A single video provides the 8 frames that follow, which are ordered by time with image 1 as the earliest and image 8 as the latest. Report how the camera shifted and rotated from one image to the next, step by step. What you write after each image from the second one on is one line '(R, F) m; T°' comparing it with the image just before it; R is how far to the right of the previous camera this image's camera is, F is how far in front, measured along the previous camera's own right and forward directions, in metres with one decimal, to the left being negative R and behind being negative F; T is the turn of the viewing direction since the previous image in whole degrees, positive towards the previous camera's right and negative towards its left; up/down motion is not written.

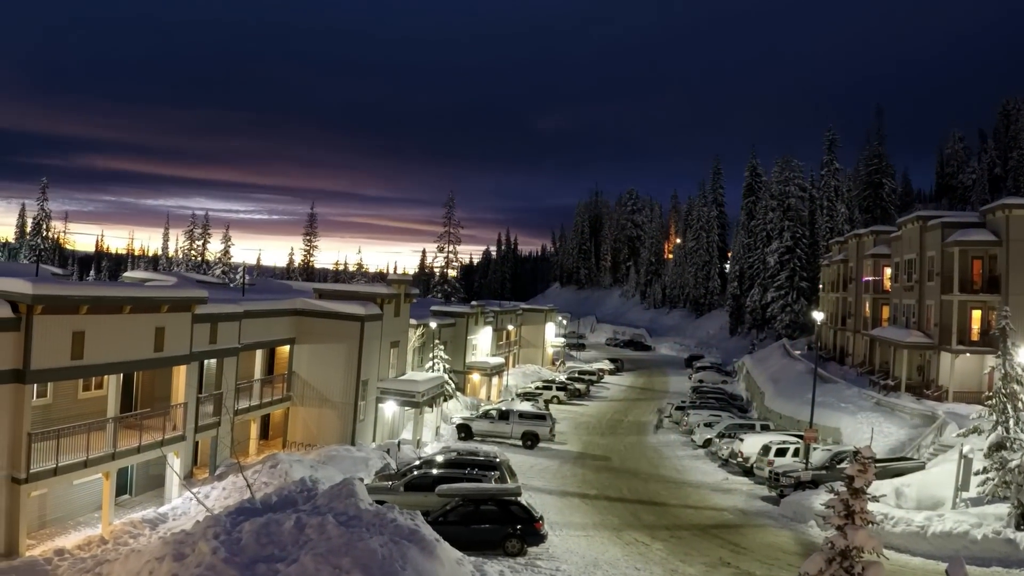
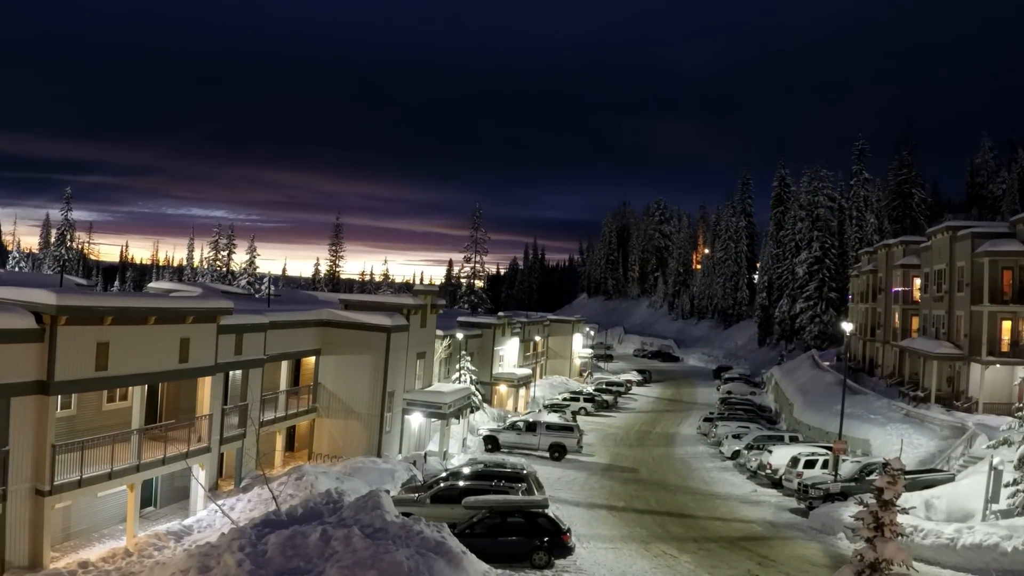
(0.0, +0.4) m; -2°
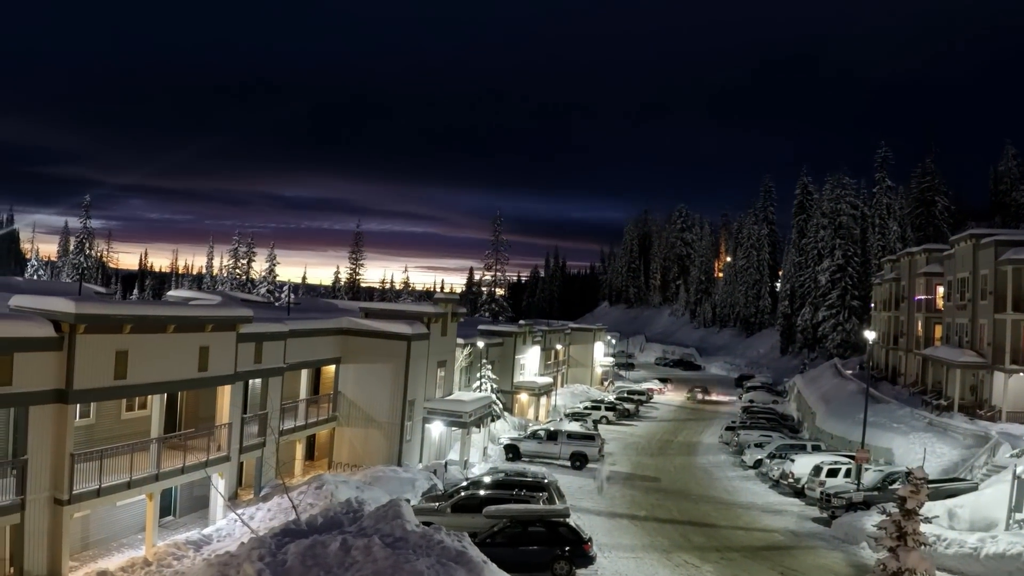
(0.0, +0.3) m; -2°
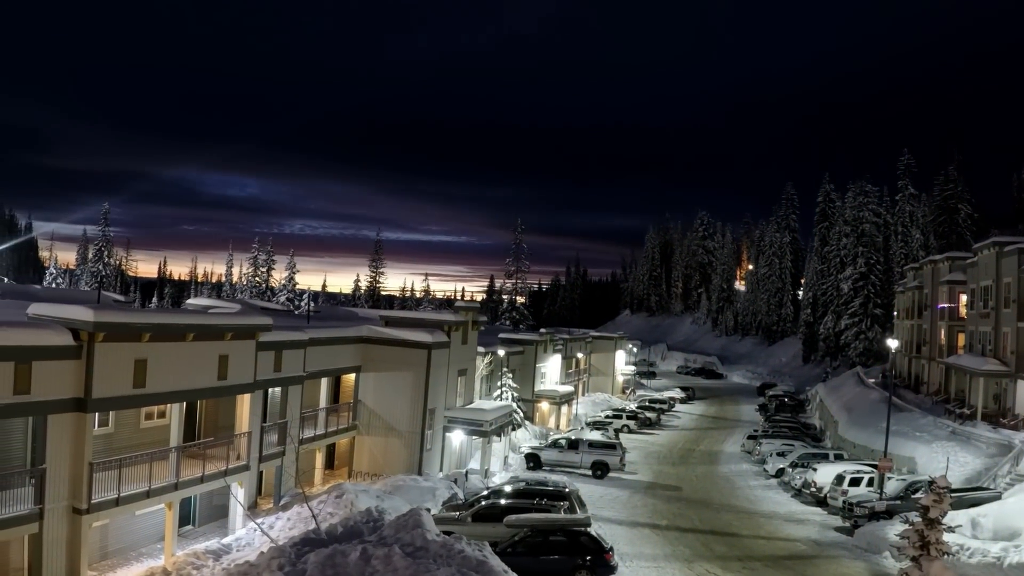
(0.0, +0.3) m; -2°
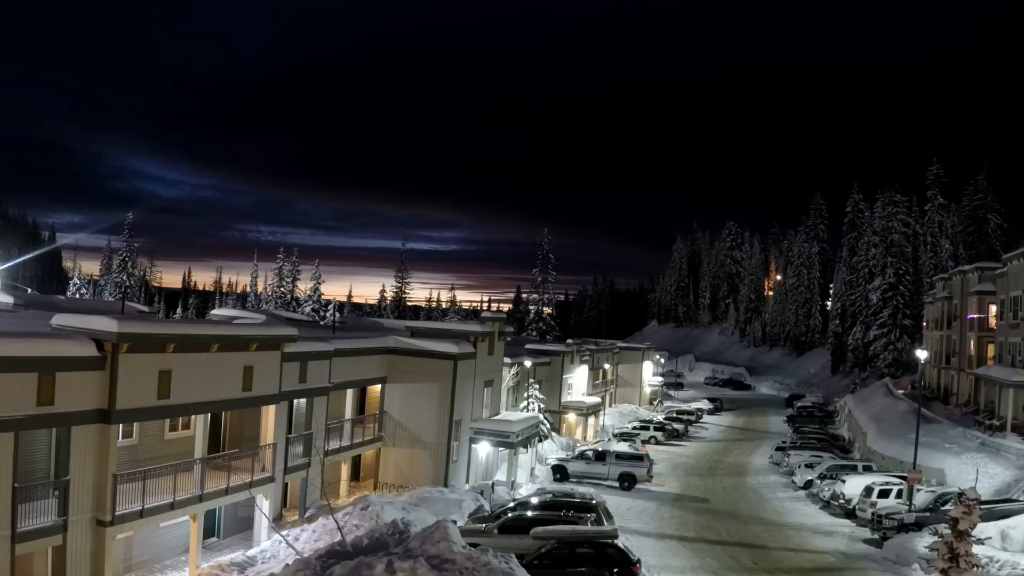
(0.0, +0.4) m; -2°
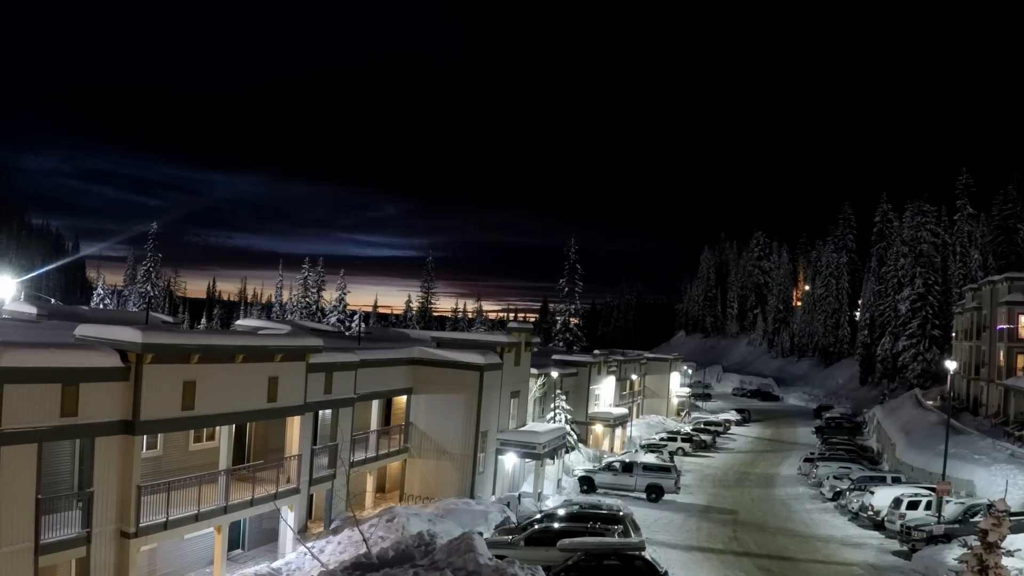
(0.0, +0.4) m; -2°
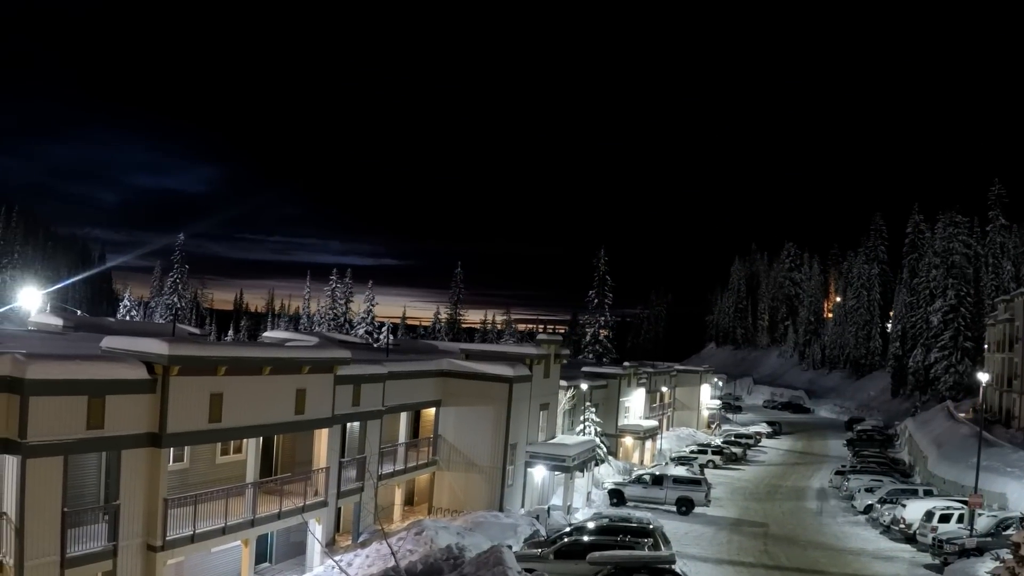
(0.0, +0.4) m; -2°
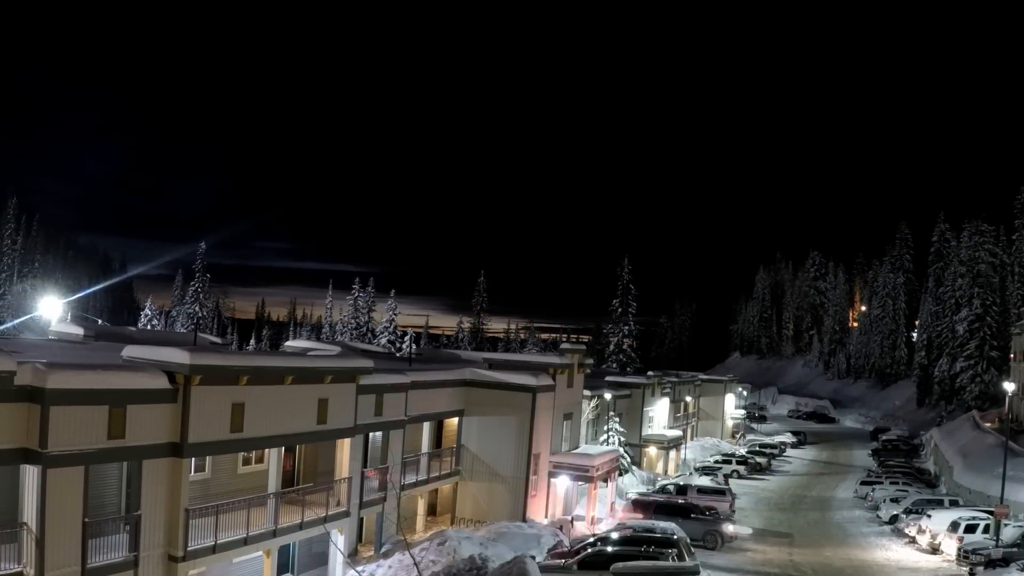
(0.0, +0.3) m; -2°
